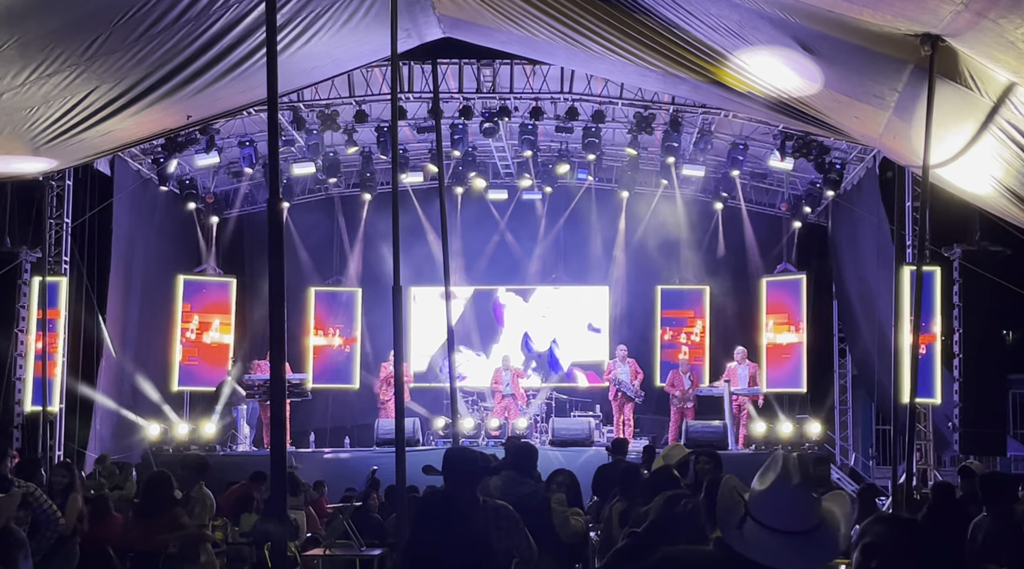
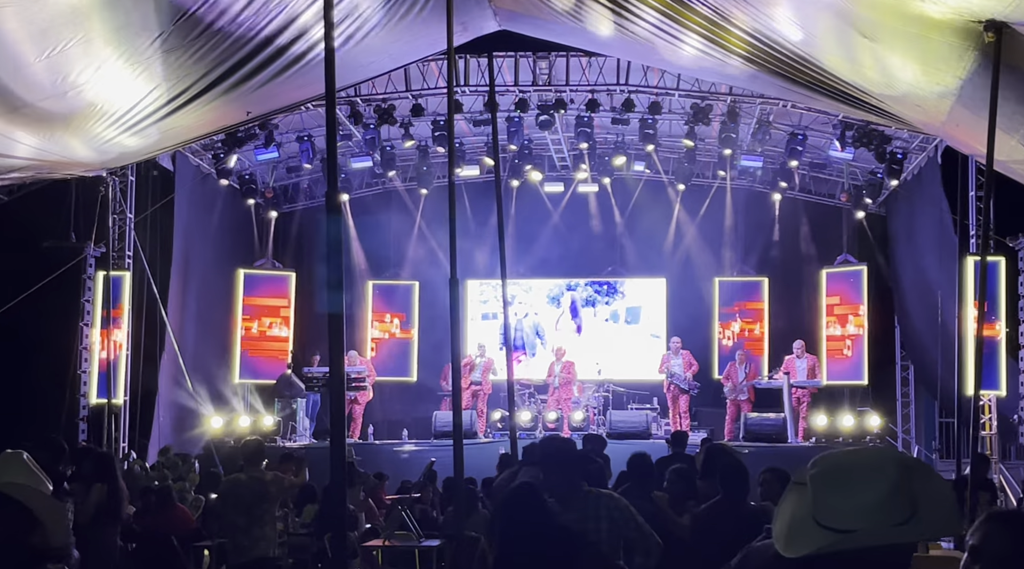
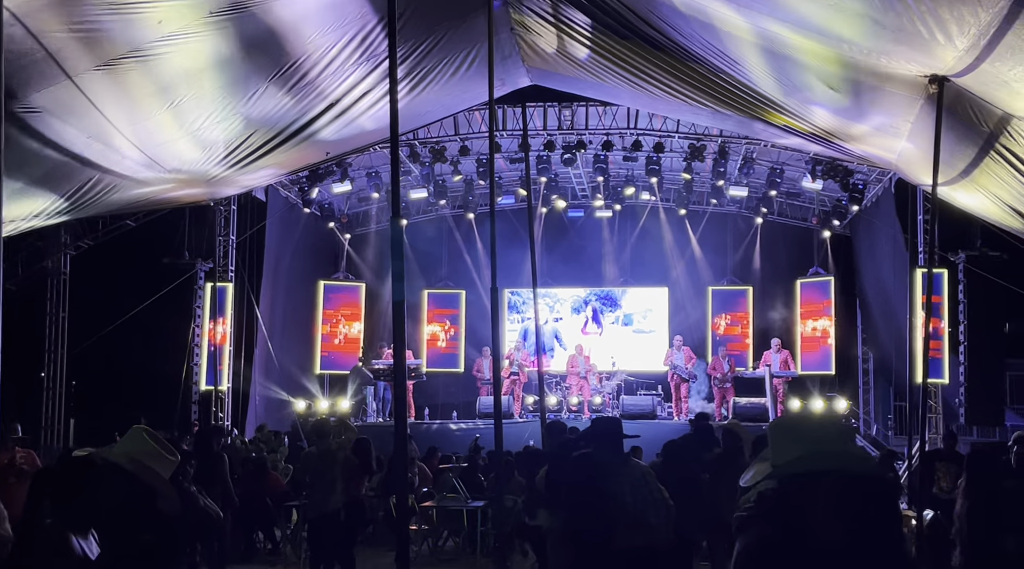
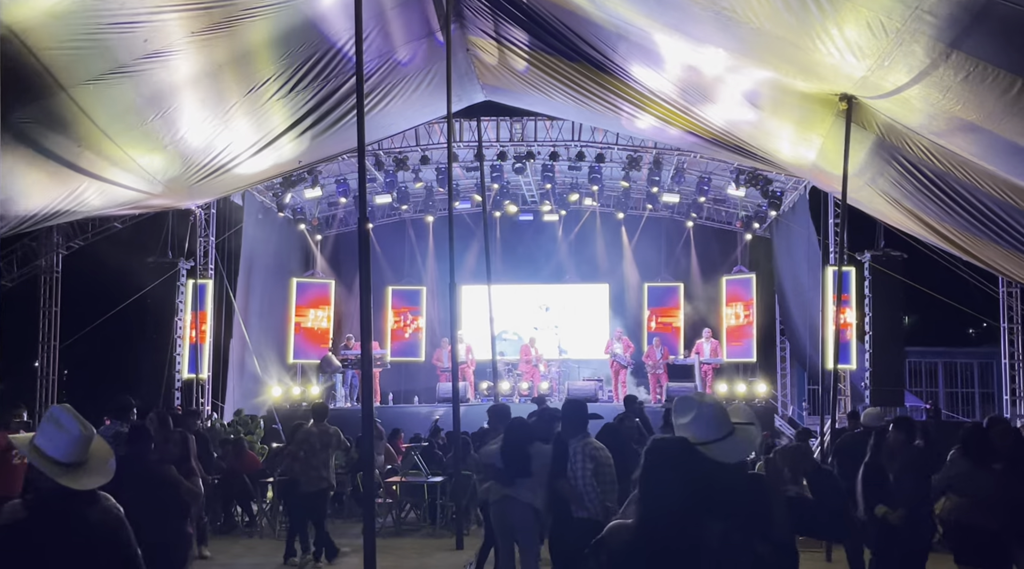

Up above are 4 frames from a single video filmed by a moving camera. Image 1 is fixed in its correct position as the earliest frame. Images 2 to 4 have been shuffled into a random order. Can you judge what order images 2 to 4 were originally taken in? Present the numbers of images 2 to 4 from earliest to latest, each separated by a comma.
2, 3, 4
